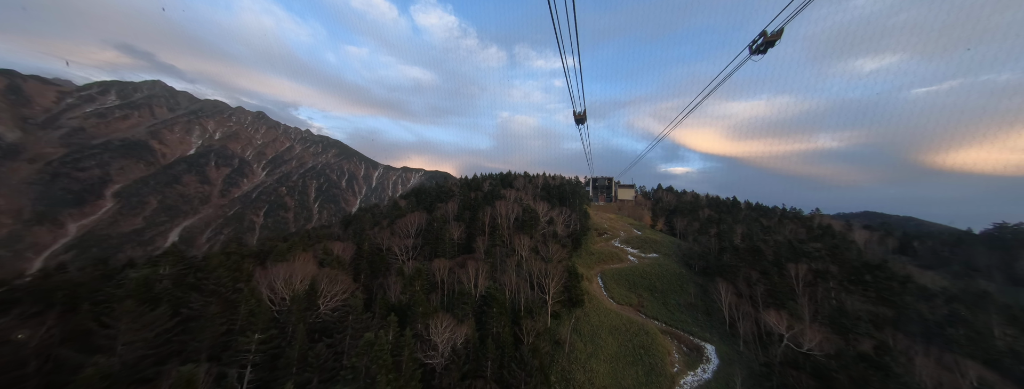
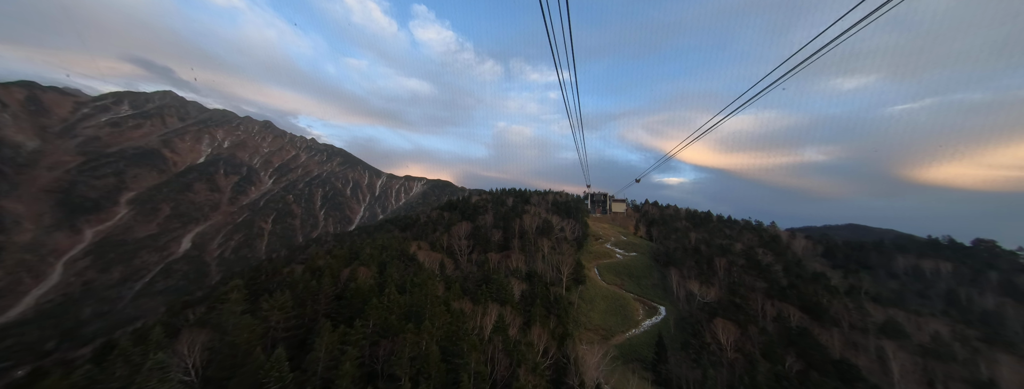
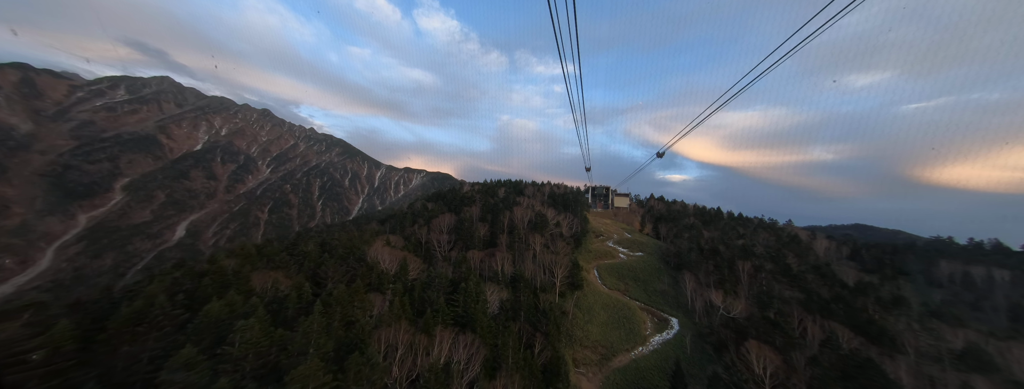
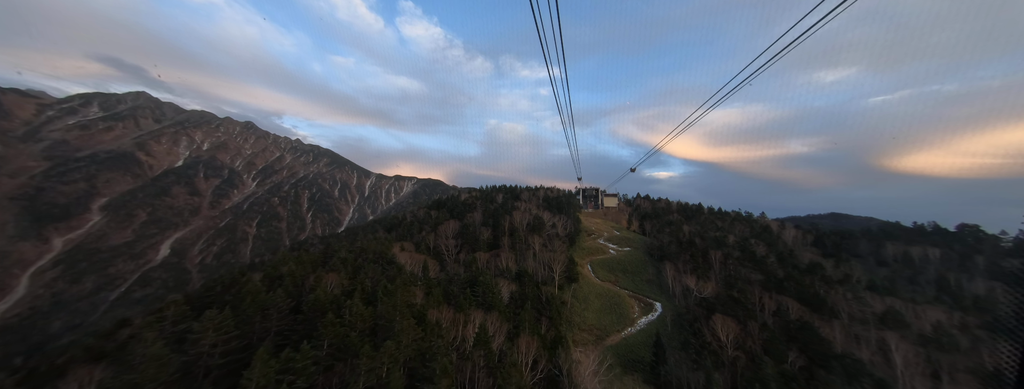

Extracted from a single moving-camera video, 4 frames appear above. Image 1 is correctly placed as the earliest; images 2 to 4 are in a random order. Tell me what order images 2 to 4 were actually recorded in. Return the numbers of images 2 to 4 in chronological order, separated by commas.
3, 4, 2
